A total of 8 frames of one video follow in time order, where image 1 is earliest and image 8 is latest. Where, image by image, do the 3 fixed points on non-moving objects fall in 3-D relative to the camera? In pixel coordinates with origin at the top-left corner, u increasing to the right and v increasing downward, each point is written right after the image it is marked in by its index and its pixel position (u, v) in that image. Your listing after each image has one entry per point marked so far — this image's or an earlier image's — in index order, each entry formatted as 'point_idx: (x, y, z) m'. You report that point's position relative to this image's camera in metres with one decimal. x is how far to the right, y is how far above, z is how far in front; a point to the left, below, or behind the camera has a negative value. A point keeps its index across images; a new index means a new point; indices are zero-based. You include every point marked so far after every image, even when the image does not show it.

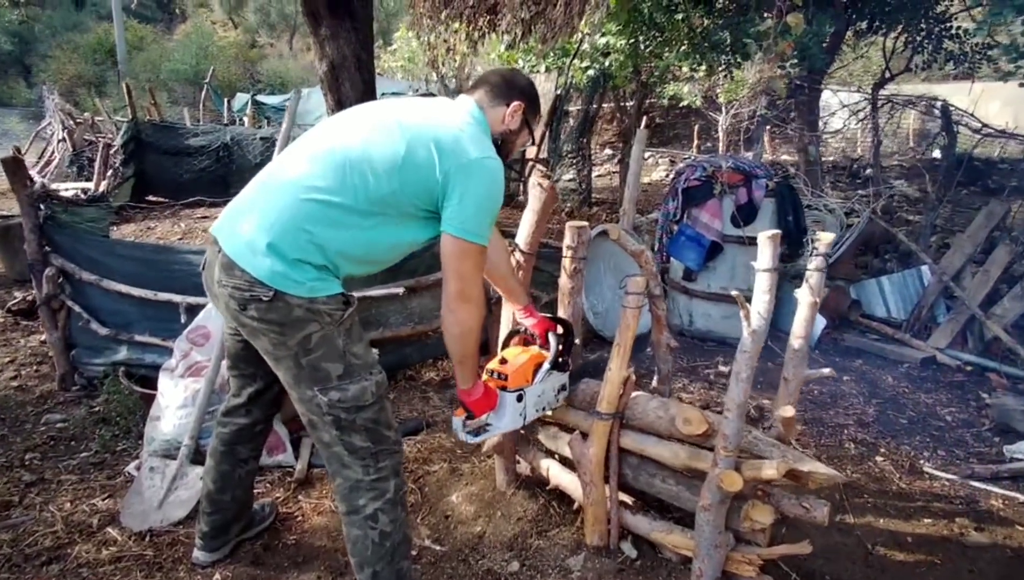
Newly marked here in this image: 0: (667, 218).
0: (+1.4, +0.6, +6.7) m
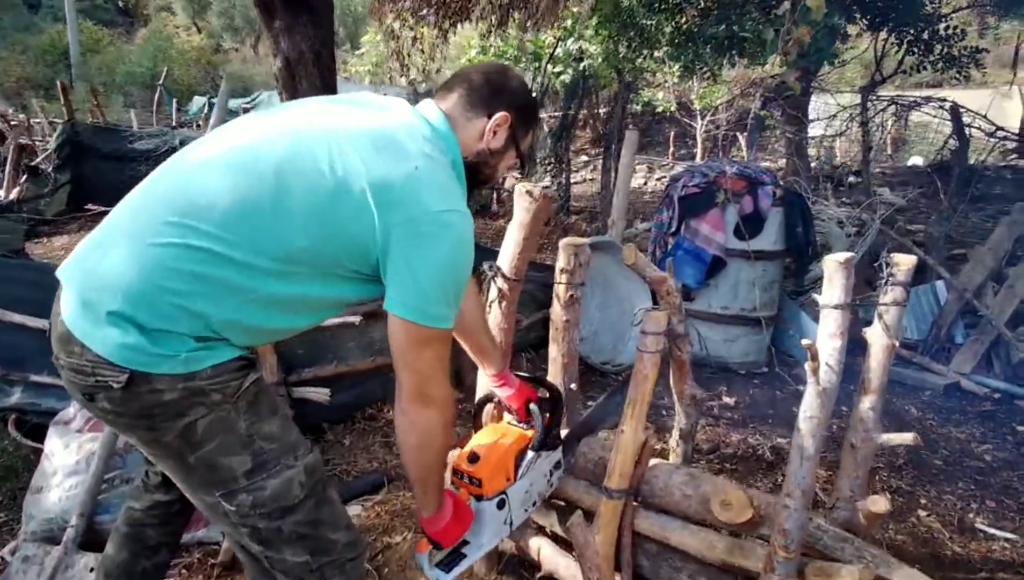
0: (+1.2, +0.5, +6.0) m
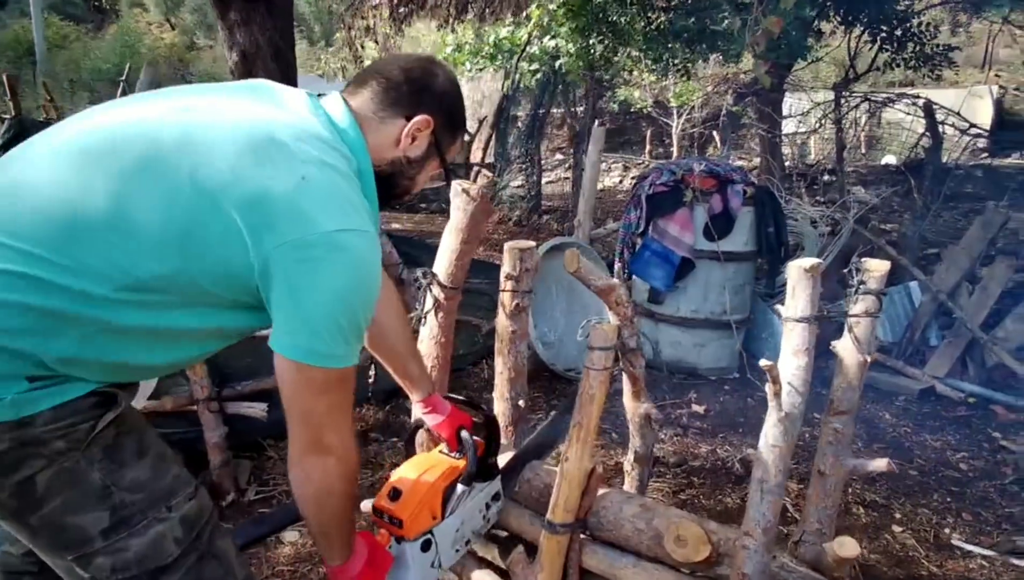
0: (+0.9, +0.4, +5.8) m
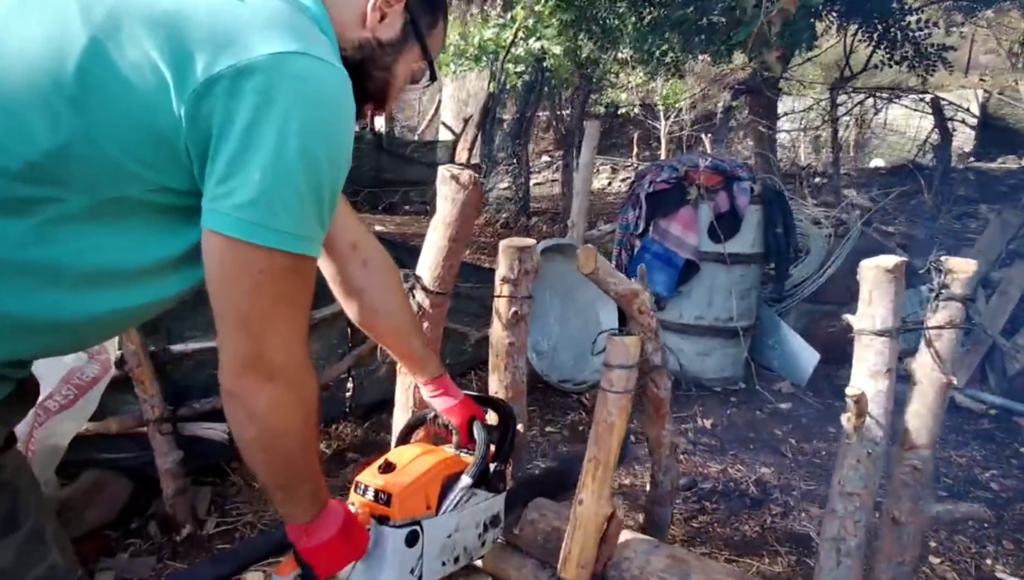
0: (+0.8, +0.4, +5.4) m
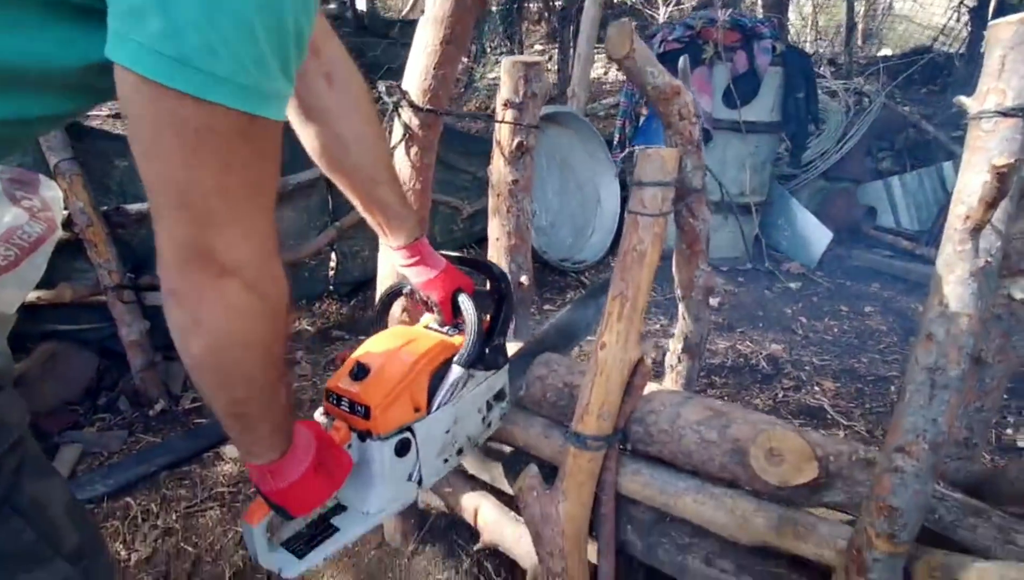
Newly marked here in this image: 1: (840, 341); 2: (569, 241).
0: (+0.8, +1.3, +4.9) m
1: (+1.9, -0.3, +4.3) m
2: (+0.4, +0.3, +5.1) m
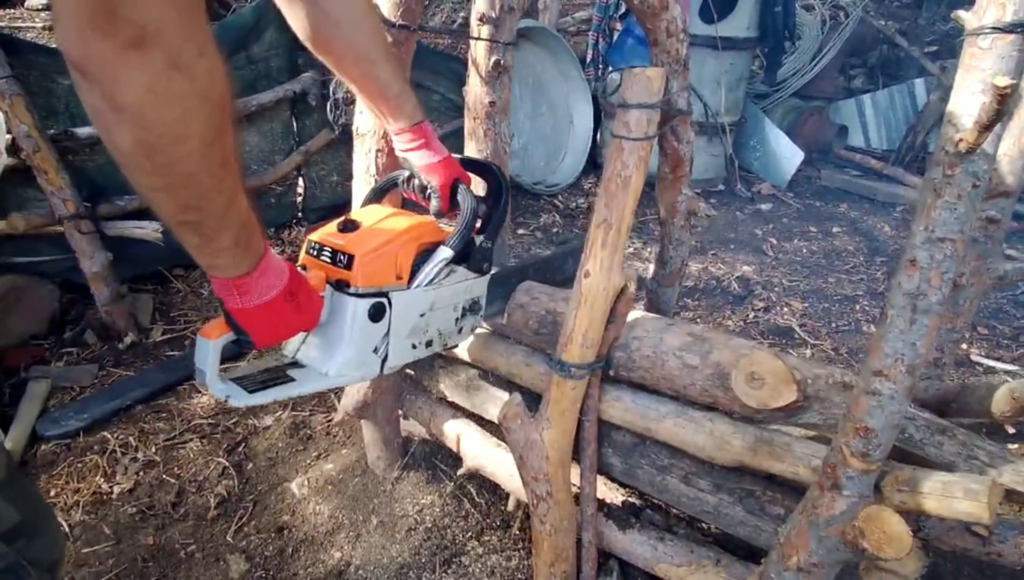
0: (+0.6, +1.8, +4.8) m
1: (+1.7, +0.2, +4.4) m
2: (+0.2, +0.9, +5.1) m
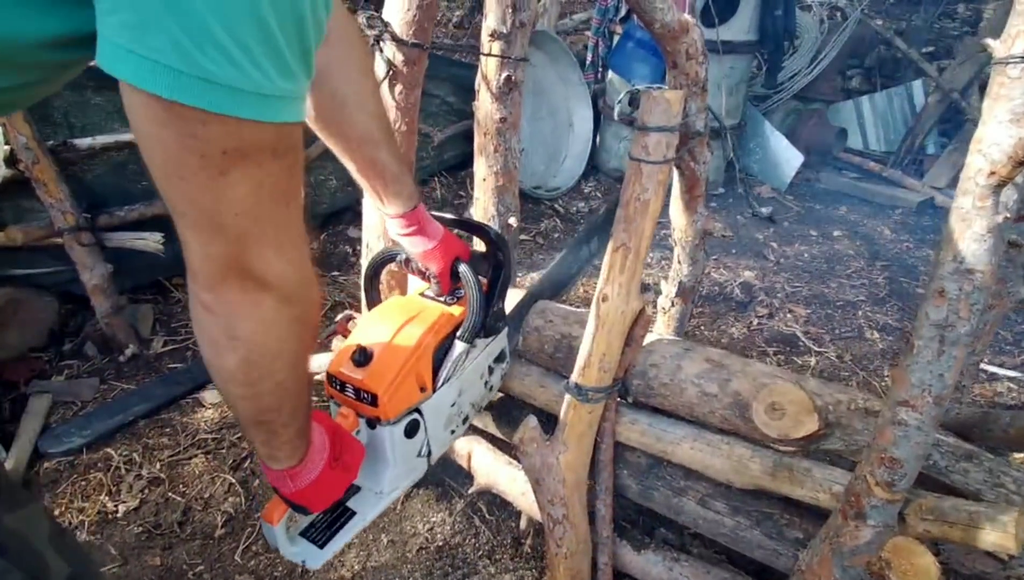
0: (+0.6, +1.7, +4.7) m
1: (+1.7, +0.1, +4.4) m
2: (+0.2, +0.8, +5.0) m
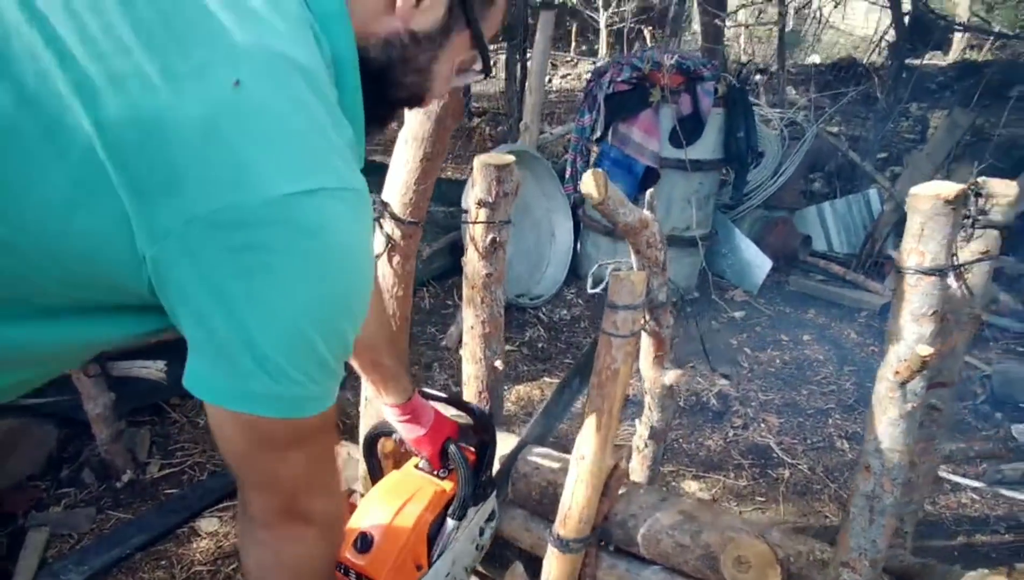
0: (+0.5, +1.0, +5.1) m
1: (+1.6, -0.5, +4.6) m
2: (+0.1, +0.1, +5.3) m
